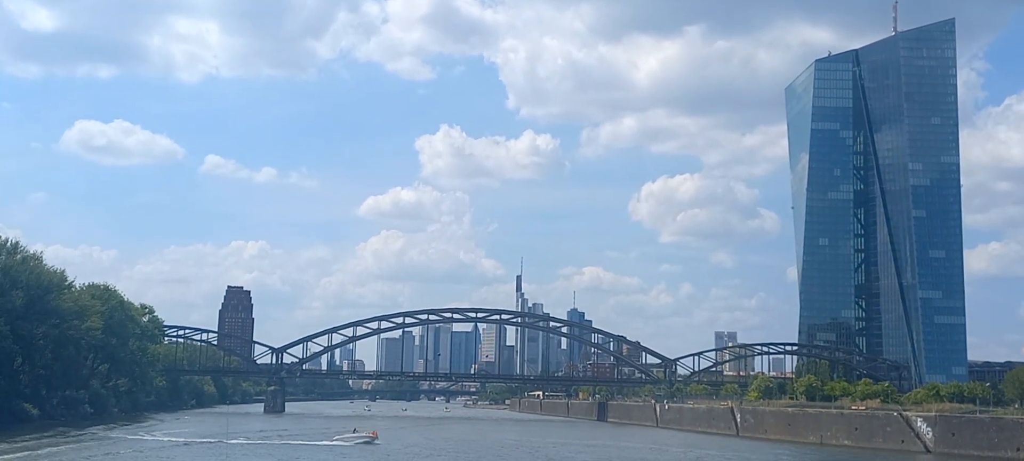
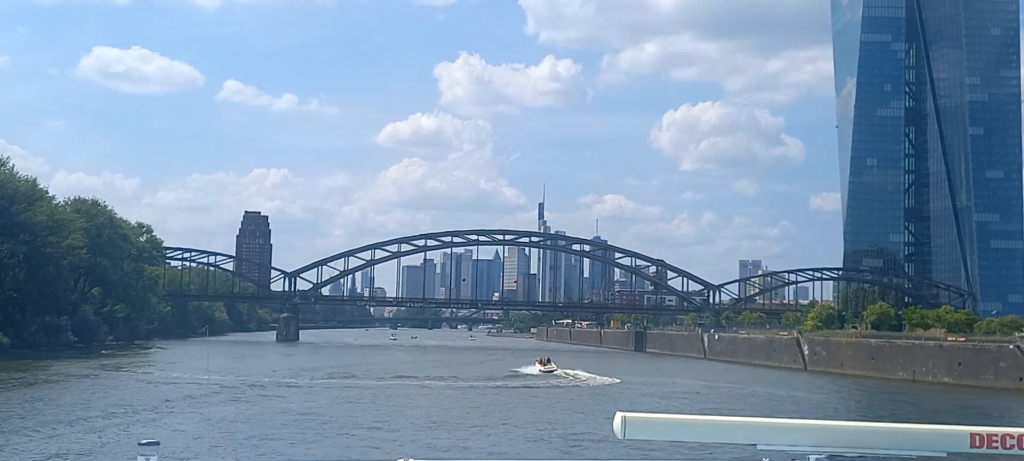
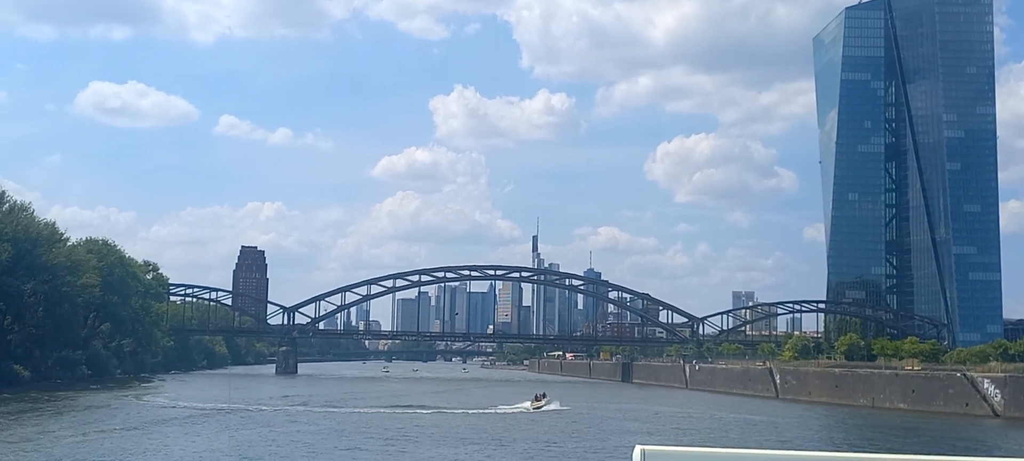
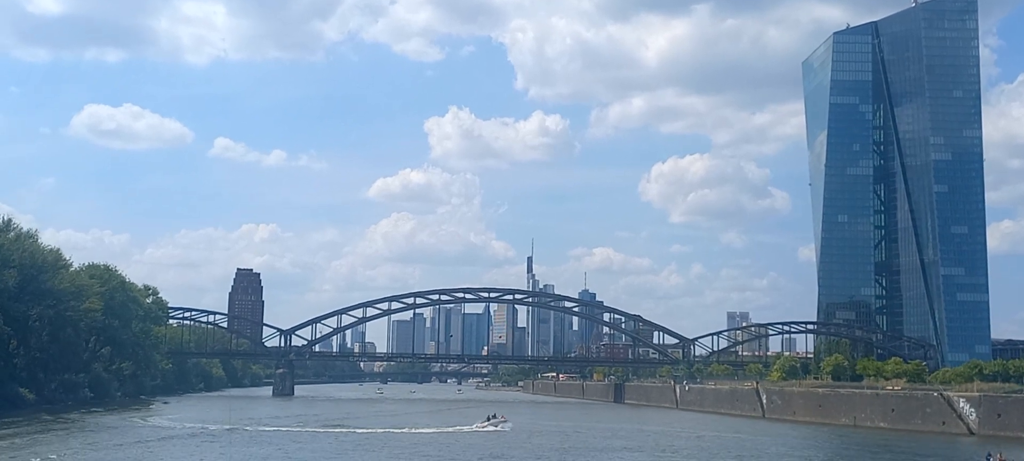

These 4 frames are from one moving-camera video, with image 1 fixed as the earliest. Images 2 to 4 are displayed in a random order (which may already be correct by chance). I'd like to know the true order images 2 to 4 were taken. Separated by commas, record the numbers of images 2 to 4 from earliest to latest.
4, 3, 2
